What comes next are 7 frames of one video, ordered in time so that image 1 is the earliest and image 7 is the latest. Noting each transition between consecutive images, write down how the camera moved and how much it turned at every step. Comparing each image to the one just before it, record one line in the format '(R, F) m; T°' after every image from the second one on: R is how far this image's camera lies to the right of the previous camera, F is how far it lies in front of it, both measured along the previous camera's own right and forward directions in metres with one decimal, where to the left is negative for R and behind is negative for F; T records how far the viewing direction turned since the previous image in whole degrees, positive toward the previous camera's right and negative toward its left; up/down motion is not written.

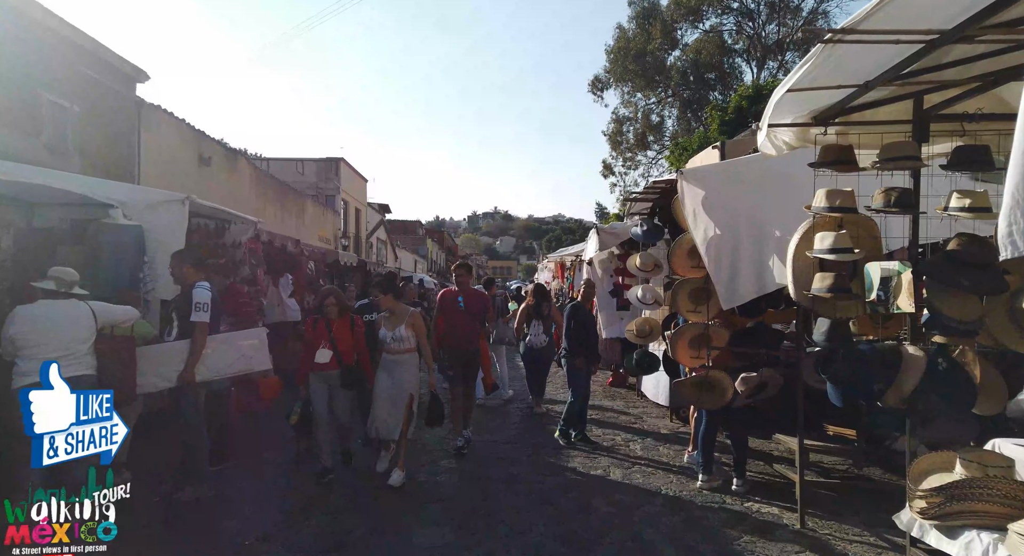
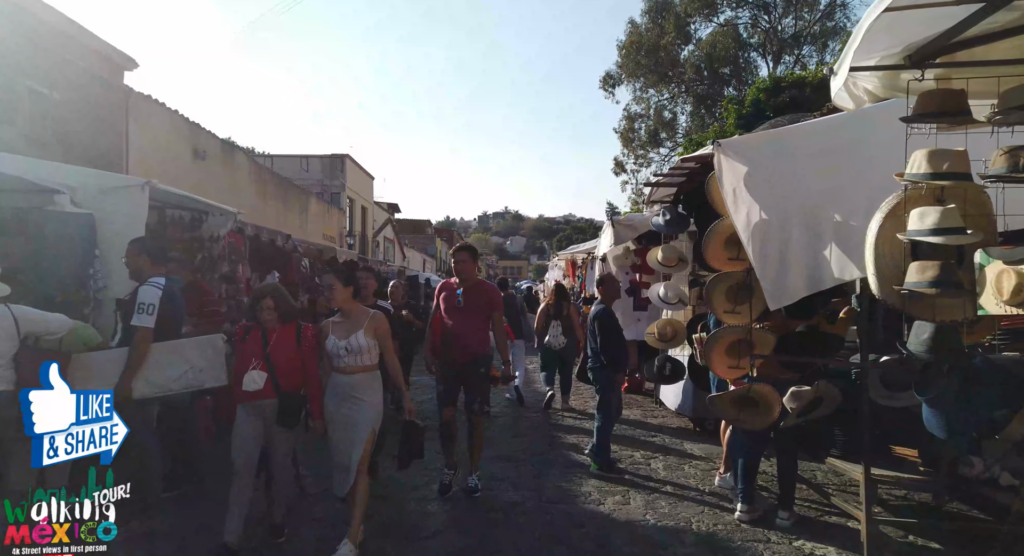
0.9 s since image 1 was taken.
(+0.1, +0.8) m; -1°
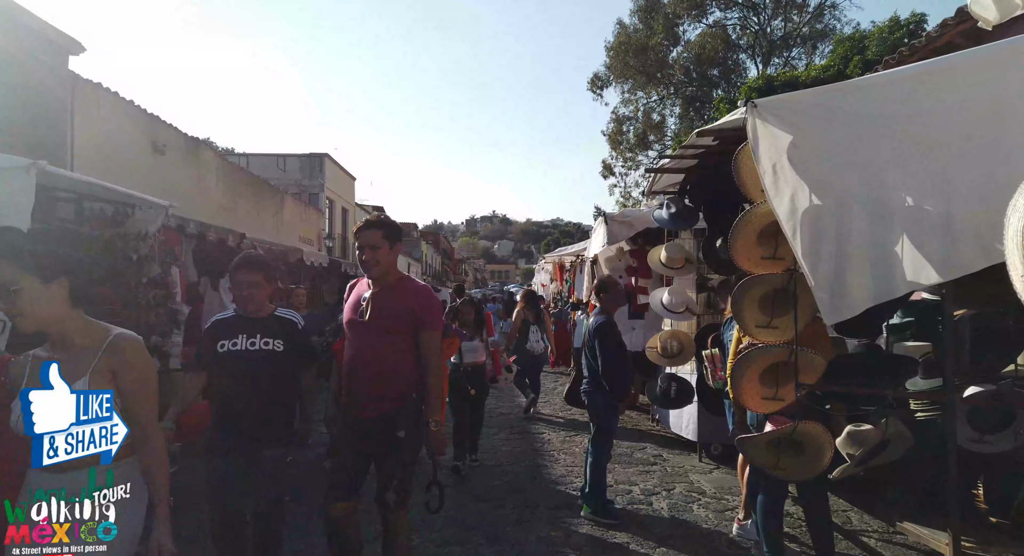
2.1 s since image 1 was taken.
(+0.1, +1.0) m; +1°
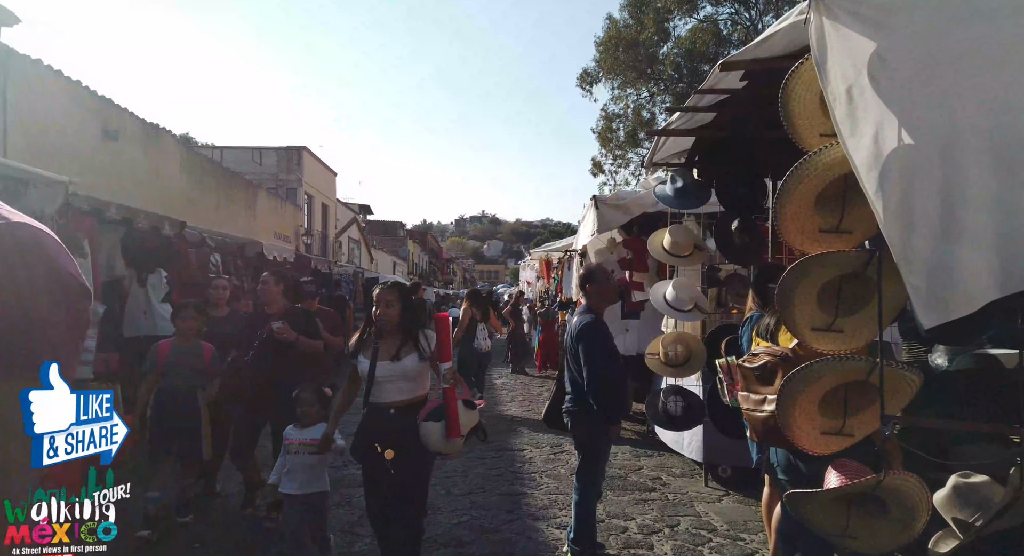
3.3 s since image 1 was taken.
(+0.1, +1.0) m; +1°
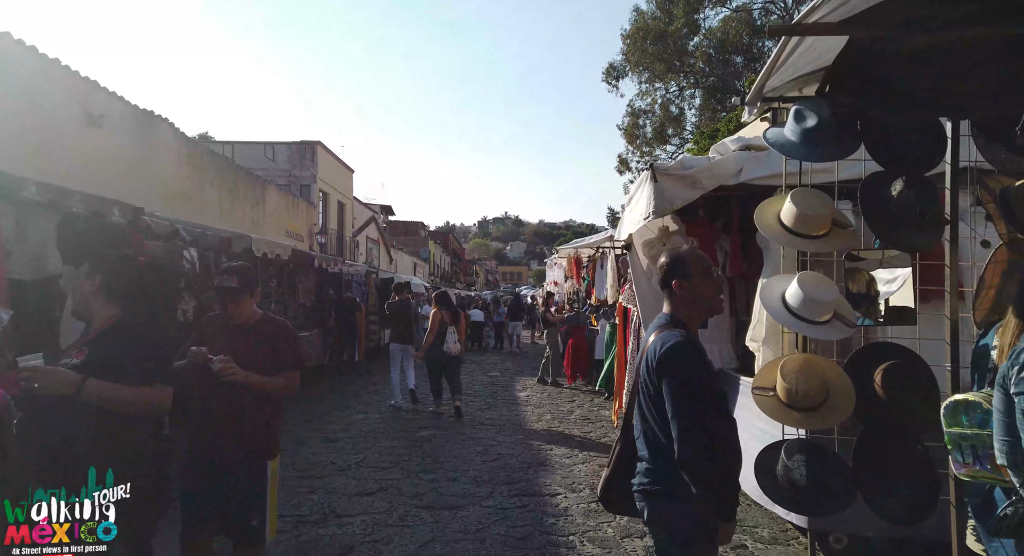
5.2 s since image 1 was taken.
(0.0, +1.5) m; -2°
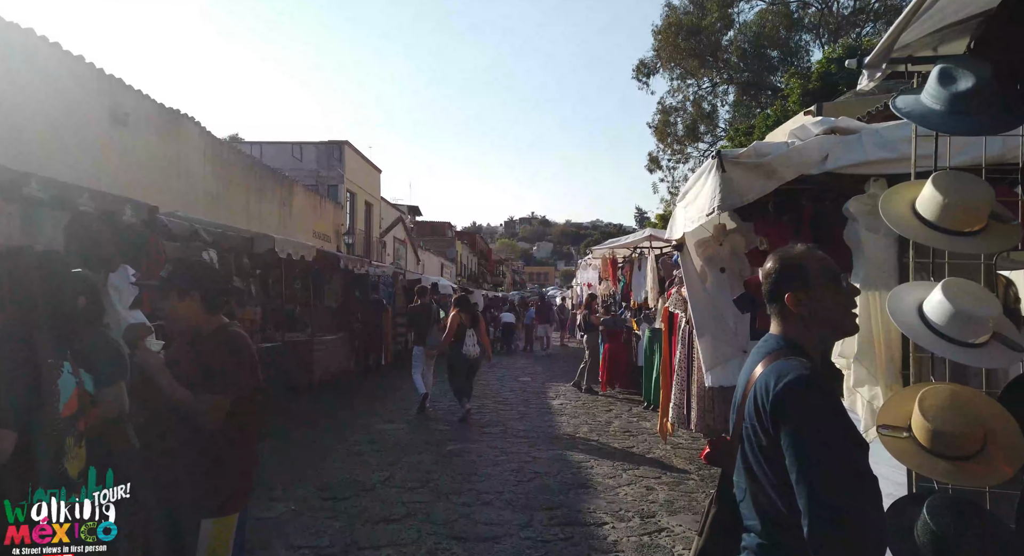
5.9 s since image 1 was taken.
(-0.1, +0.5) m; -2°
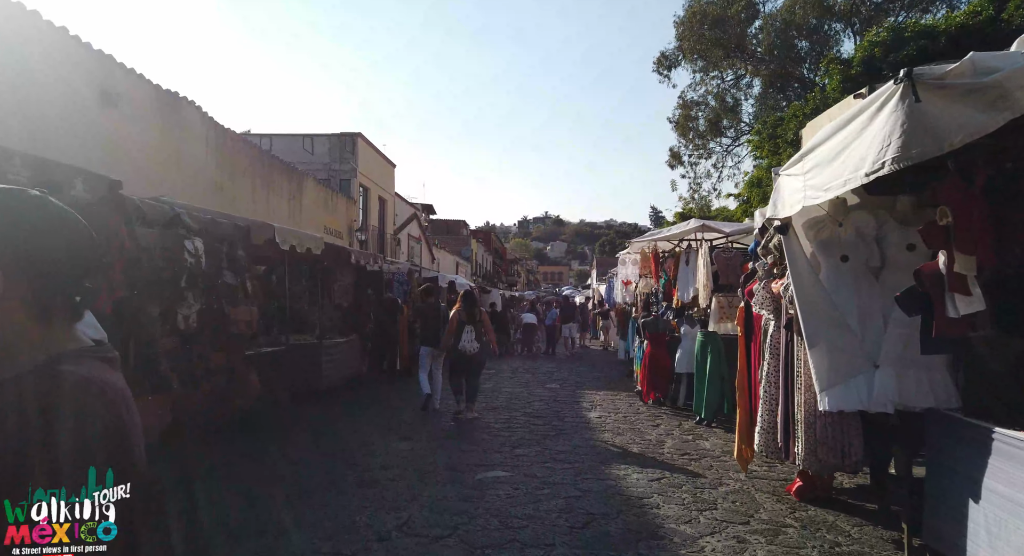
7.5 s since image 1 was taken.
(-0.3, +1.3) m; -1°
